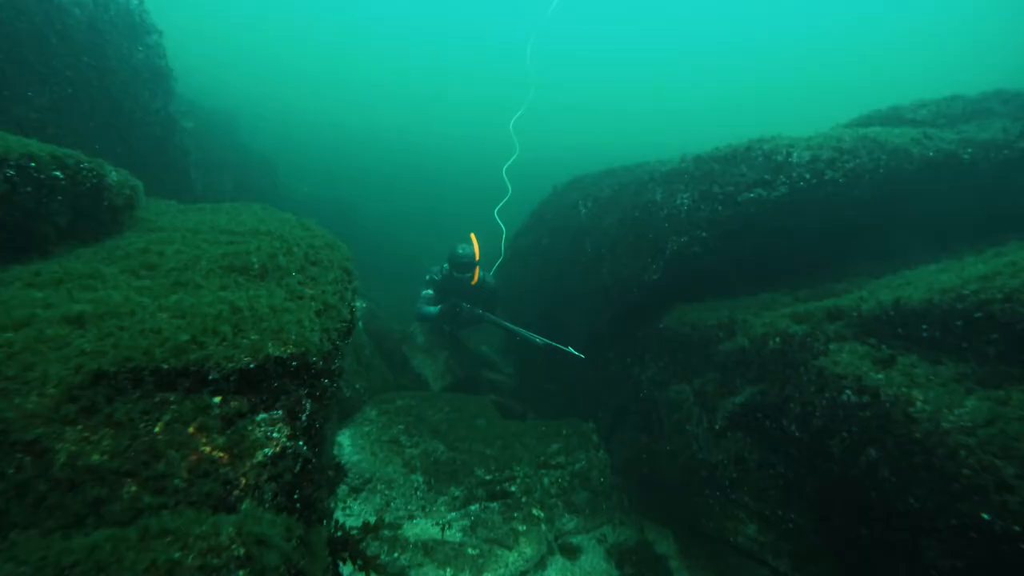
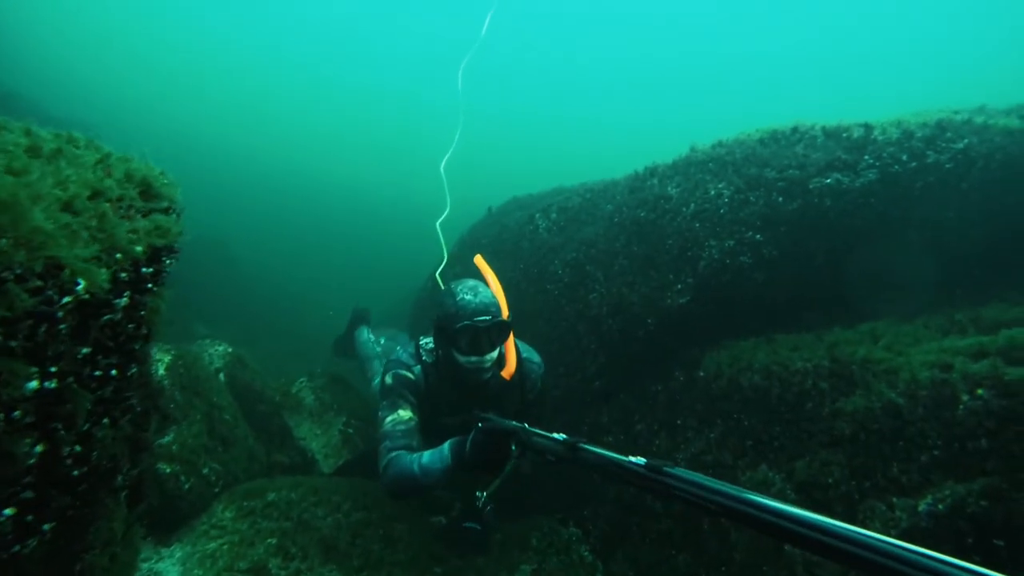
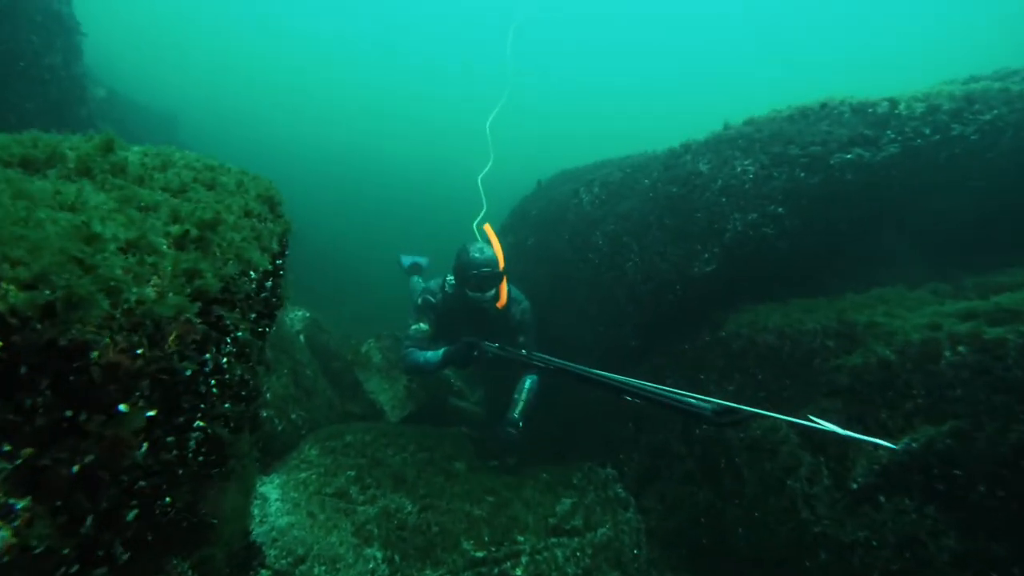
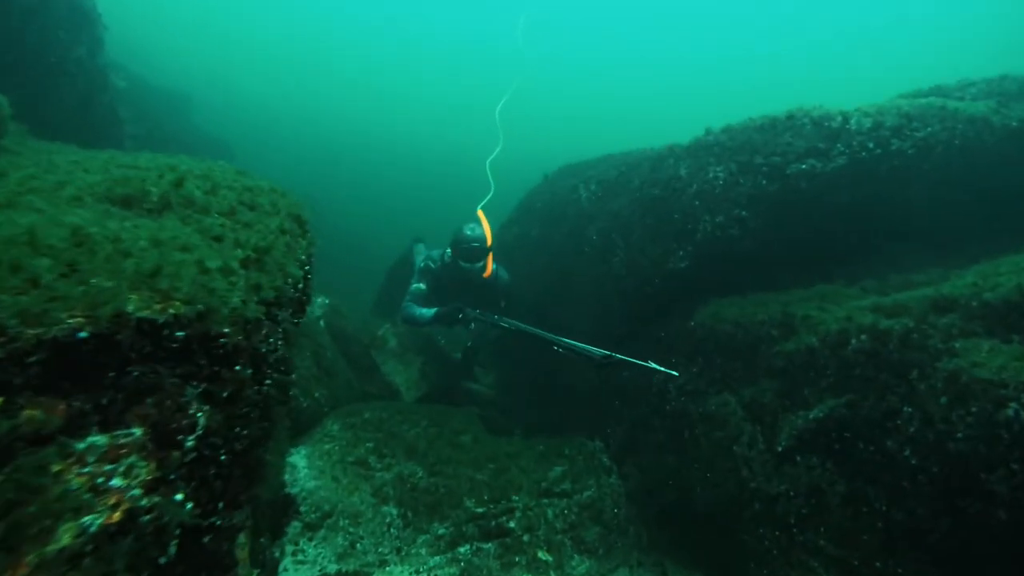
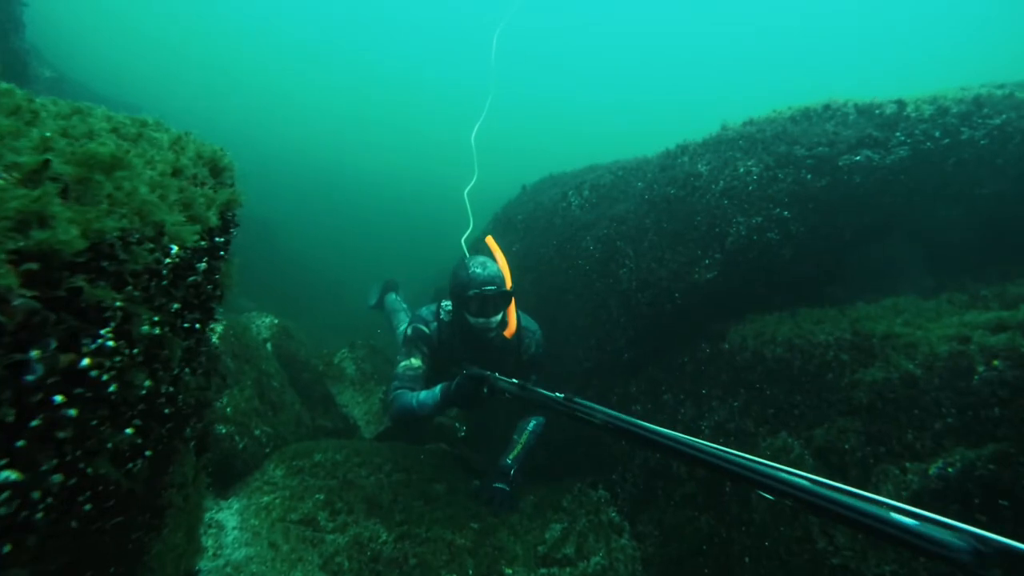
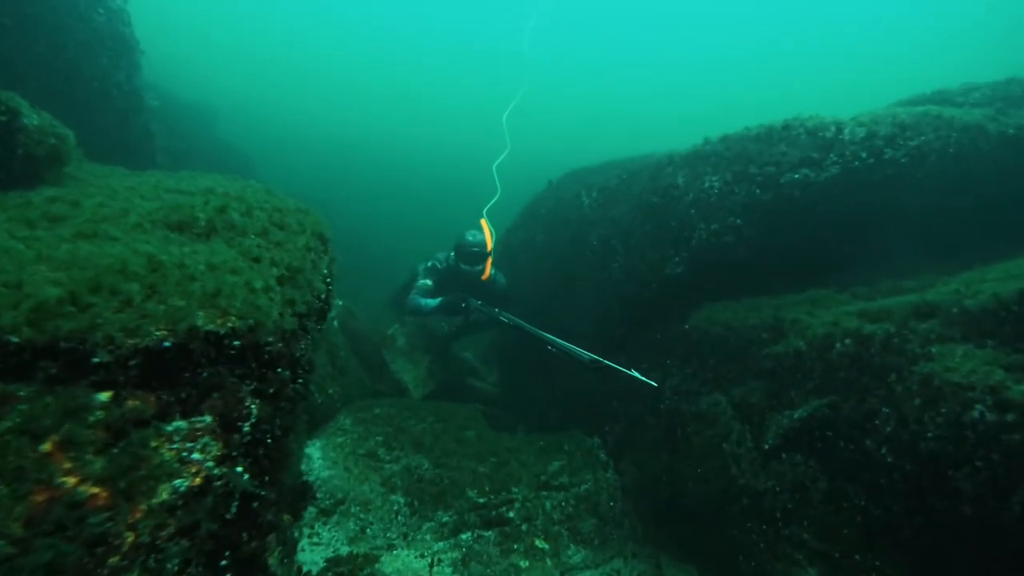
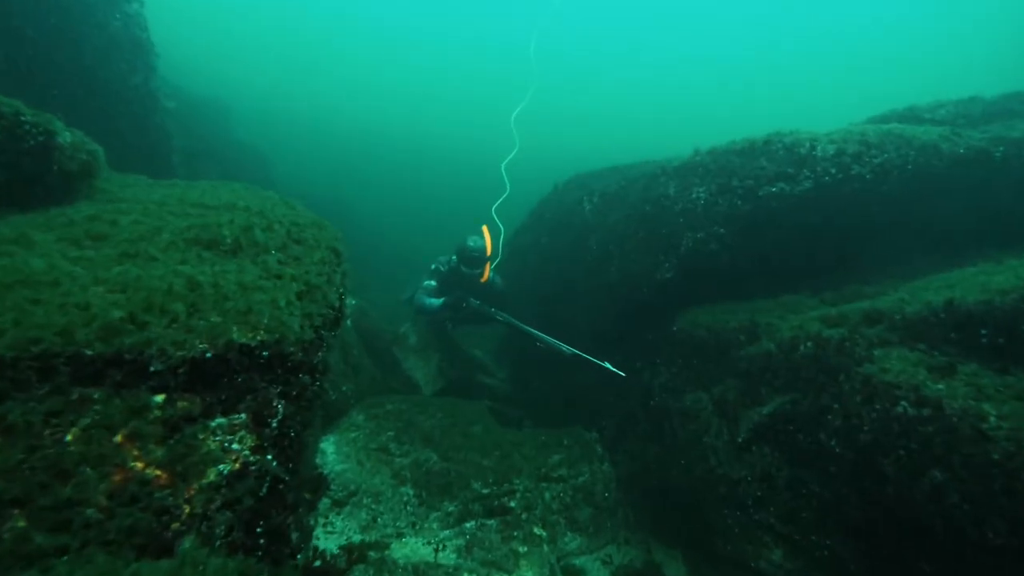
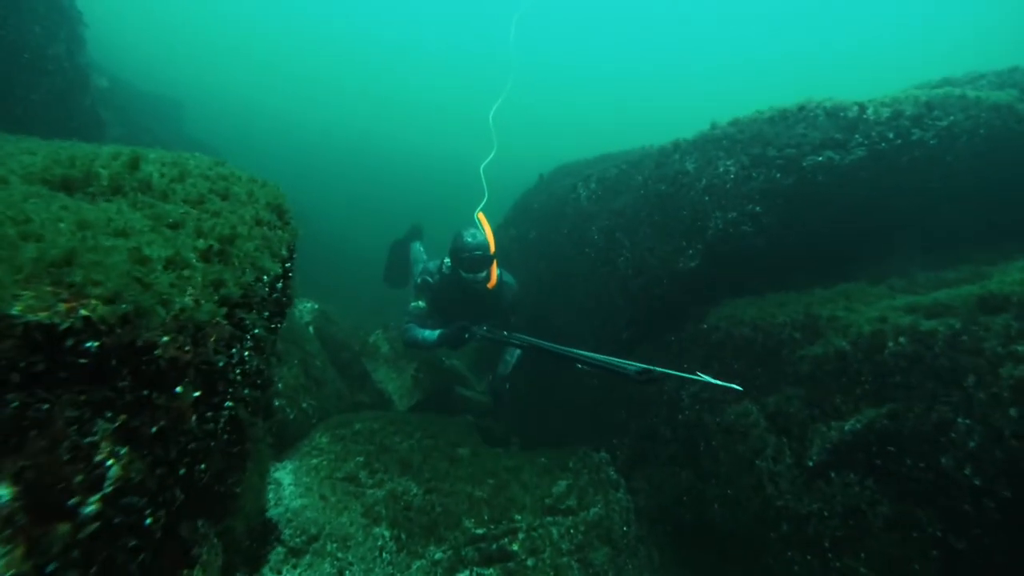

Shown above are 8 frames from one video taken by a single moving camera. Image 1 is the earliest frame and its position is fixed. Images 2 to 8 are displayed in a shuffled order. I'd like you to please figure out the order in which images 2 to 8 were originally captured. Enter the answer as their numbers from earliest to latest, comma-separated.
7, 6, 4, 8, 3, 5, 2
